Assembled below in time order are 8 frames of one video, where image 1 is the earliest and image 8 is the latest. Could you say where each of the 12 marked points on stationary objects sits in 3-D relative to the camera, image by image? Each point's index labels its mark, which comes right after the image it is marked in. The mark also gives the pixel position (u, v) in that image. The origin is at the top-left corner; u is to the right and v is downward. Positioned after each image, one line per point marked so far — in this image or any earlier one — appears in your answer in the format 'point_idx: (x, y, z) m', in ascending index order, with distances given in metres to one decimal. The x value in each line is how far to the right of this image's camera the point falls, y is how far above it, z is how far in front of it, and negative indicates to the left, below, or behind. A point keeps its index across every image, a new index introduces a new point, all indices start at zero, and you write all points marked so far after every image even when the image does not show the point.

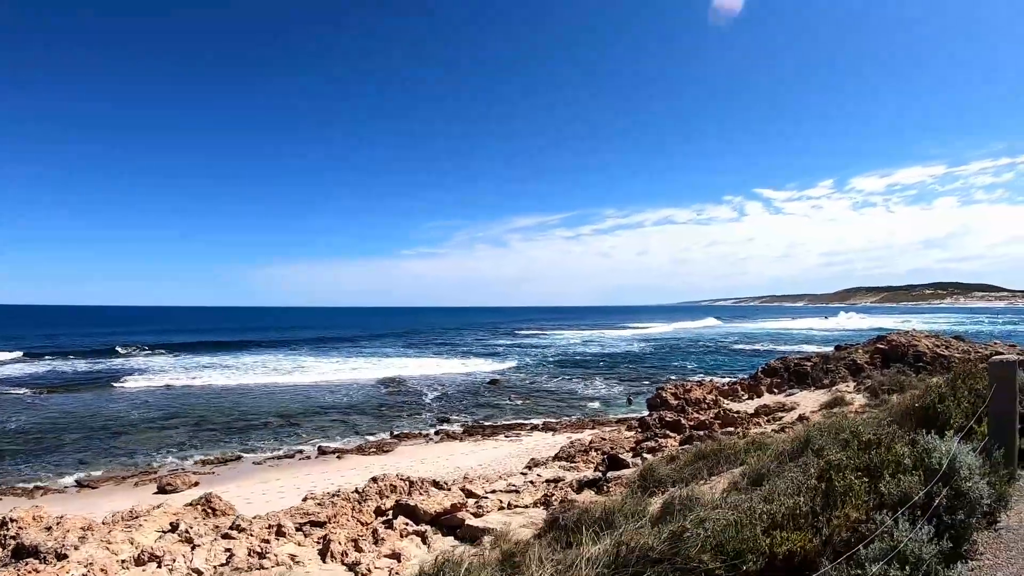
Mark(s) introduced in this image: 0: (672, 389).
0: (+3.4, -2.2, +11.5) m
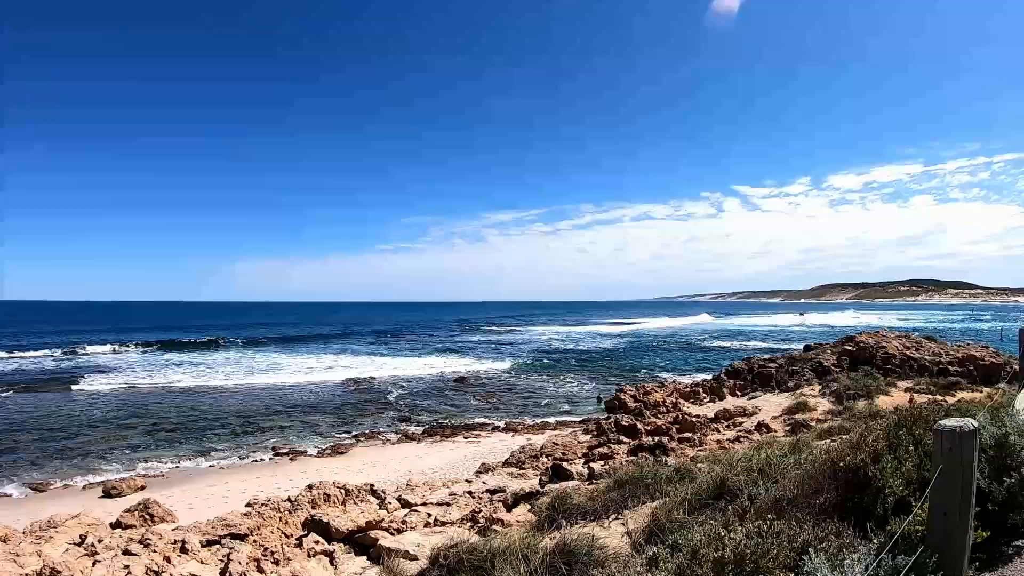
0: (+2.3, -2.1, +10.8) m
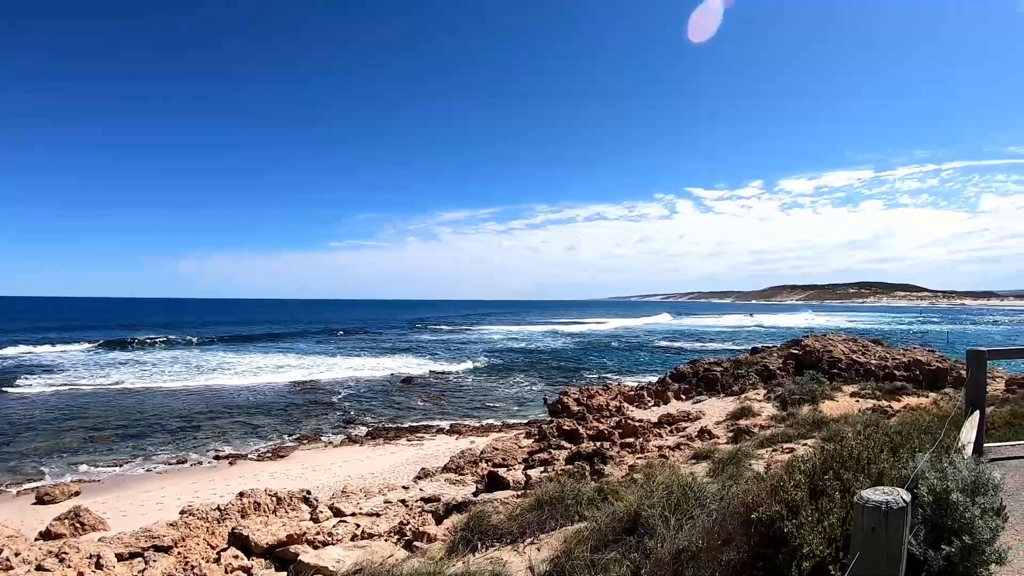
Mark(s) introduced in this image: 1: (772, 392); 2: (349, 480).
0: (+1.2, -2.1, +10.6) m
1: (+5.2, -2.1, +10.5) m
2: (-3.3, -3.8, +10.4) m
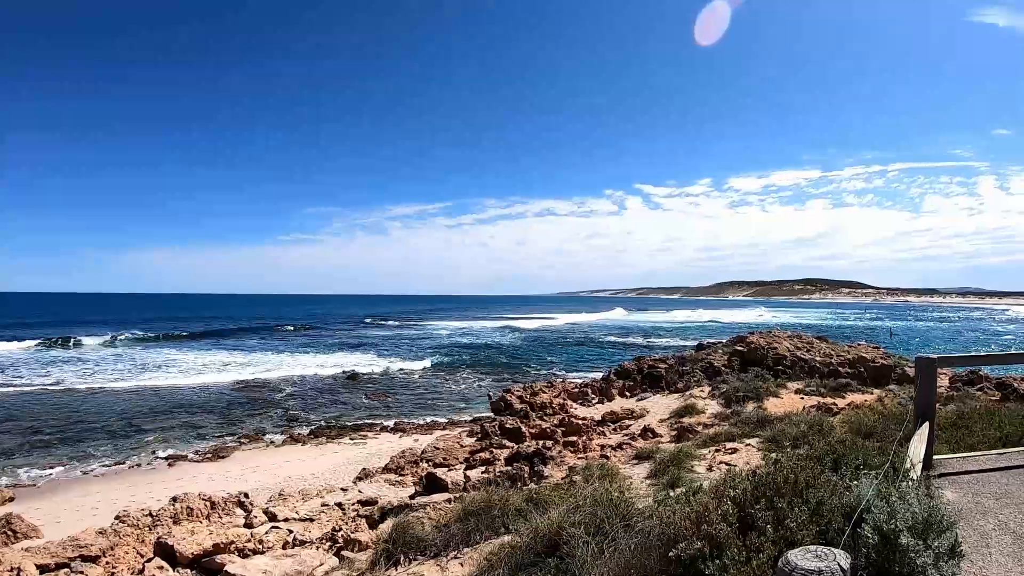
0: (+0.1, -2.1, +10.6) m
1: (+4.1, -2.1, +10.7) m
2: (-4.4, -3.7, +10.2) m
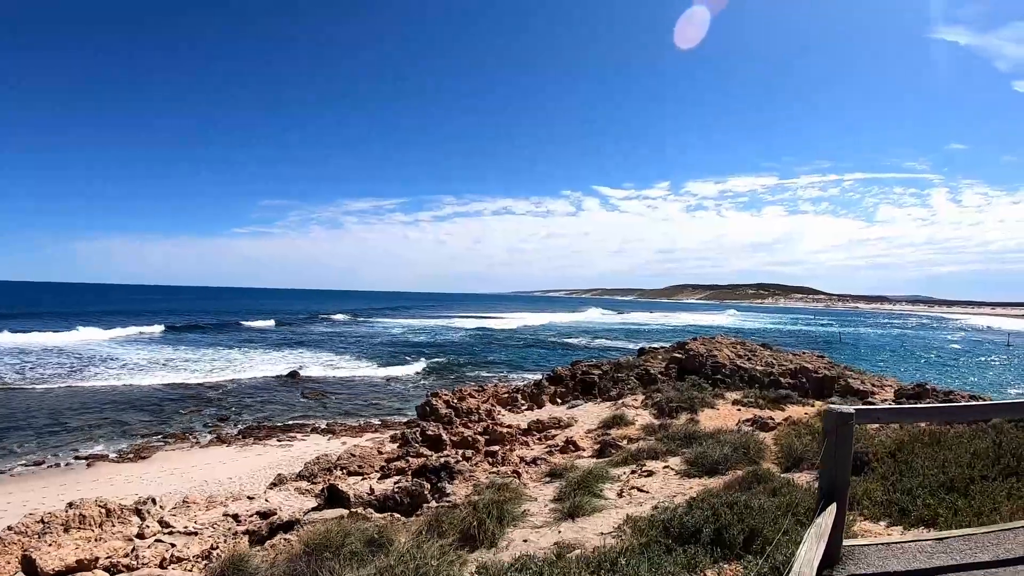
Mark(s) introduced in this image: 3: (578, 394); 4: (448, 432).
0: (-1.2, -2.1, +10.2) m
1: (+2.7, -2.2, +10.5) m
2: (-5.7, -3.6, +9.6) m
3: (+1.4, -2.2, +11.2) m
4: (-1.1, -2.4, +8.9) m
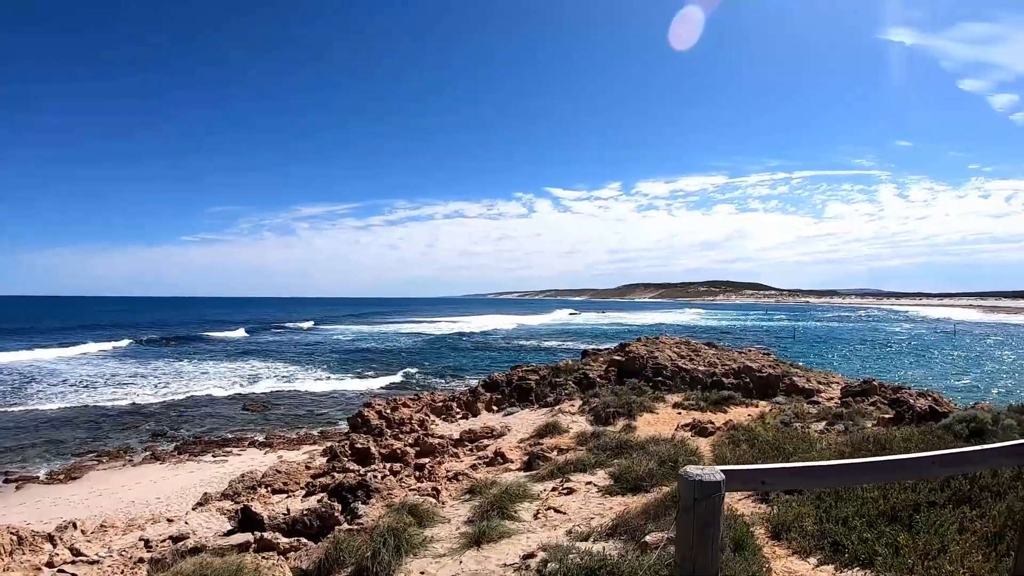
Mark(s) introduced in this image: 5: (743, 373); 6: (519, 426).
0: (-2.5, -2.2, +10.1) m
1: (+1.5, -2.3, +10.5) m
2: (-6.9, -3.9, +9.3) m
3: (+0.2, -2.3, +11.1) m
4: (-2.2, -2.6, +8.8) m
5: (+6.2, -2.2, +14.3) m
6: (+0.2, -2.5, +9.6) m
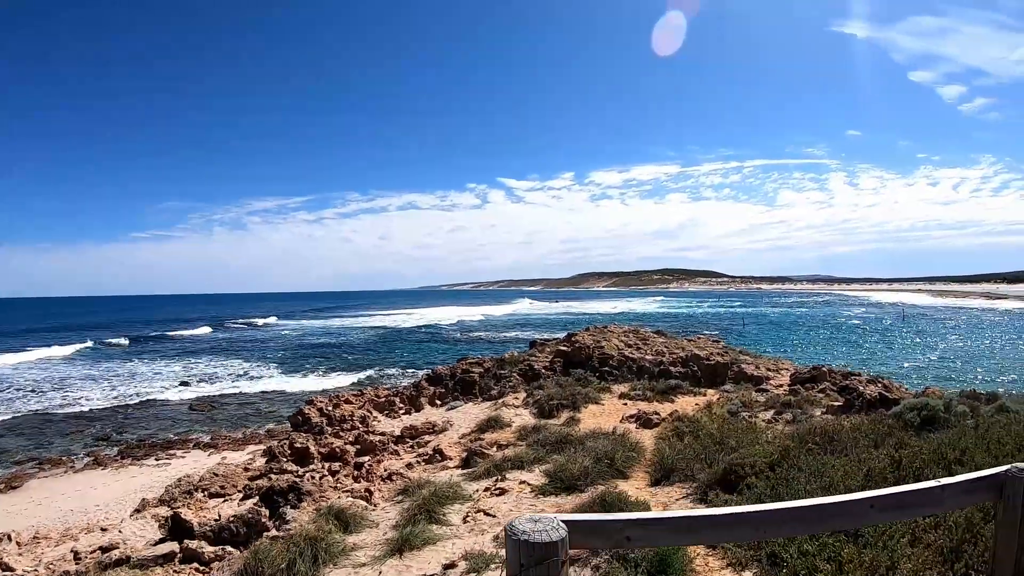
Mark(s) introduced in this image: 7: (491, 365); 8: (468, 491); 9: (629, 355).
0: (-3.5, -2.3, +10.1) m
1: (+0.4, -2.2, +10.8) m
2: (-7.9, -4.0, +9.1) m
3: (-0.9, -2.2, +11.3) m
4: (-3.2, -2.6, +8.9) m
5: (+4.9, -2.0, +14.7) m
6: (-0.9, -2.4, +9.8) m
7: (-0.2, -1.8, +12.8) m
8: (-0.7, -2.7, +7.4) m
9: (+3.4, -1.8, +14.4) m
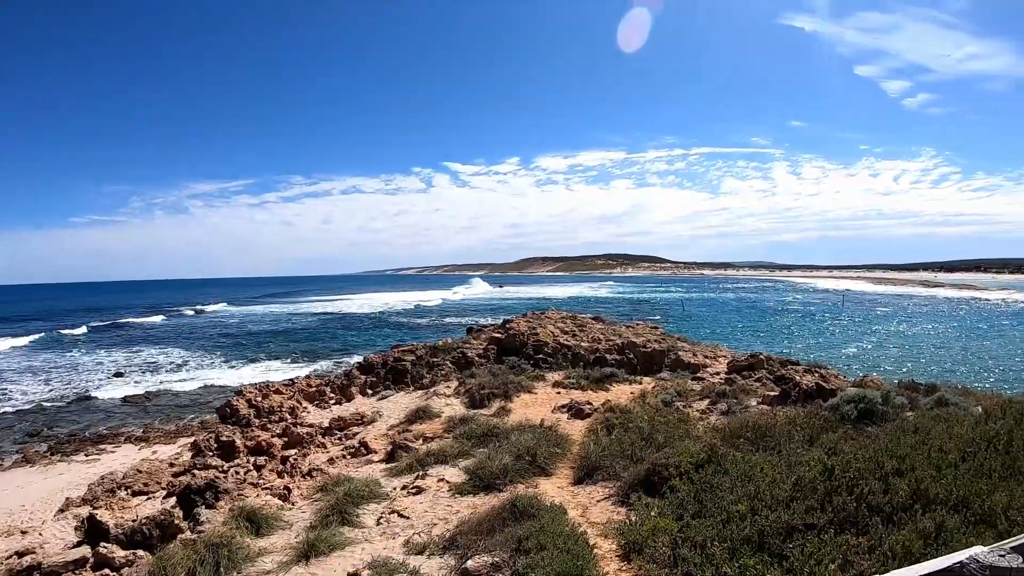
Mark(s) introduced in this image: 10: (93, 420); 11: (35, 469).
0: (-4.9, -2.2, +10.3) m
1: (-1.0, -2.1, +11.1) m
2: (-9.2, -4.0, +9.1) m
3: (-2.4, -2.2, +11.6) m
4: (-4.5, -2.7, +9.0) m
5: (+3.3, -1.7, +15.3) m
6: (-2.3, -2.4, +10.1) m
7: (-1.7, -1.7, +13.1) m
8: (-1.9, -2.8, +7.7) m
9: (+1.8, -1.6, +14.9) m
10: (-10.5, -3.3, +13.4) m
11: (-9.8, -3.8, +11.0) m
